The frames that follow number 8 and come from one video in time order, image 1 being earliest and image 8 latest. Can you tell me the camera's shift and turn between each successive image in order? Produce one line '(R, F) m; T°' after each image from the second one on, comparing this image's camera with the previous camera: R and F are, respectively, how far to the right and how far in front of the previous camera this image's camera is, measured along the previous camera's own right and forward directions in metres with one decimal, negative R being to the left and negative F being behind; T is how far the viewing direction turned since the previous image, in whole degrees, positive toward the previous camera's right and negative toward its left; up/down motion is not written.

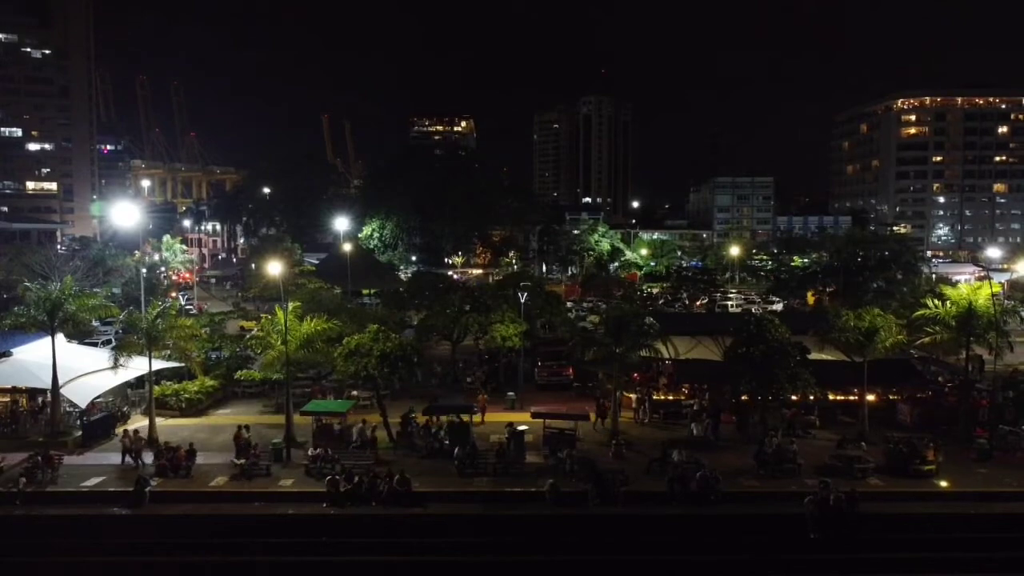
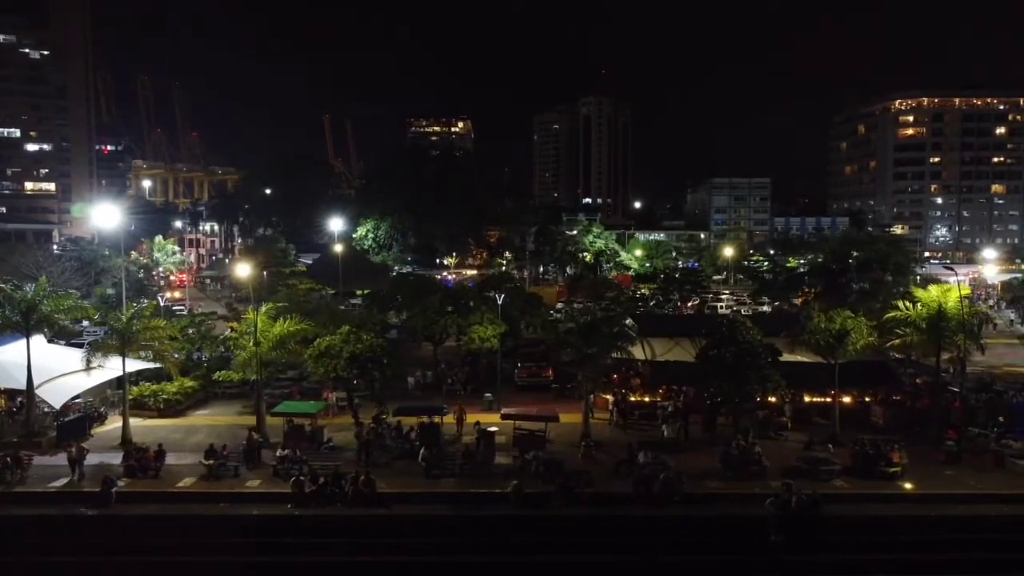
(+1.0, -0.1) m; 0°
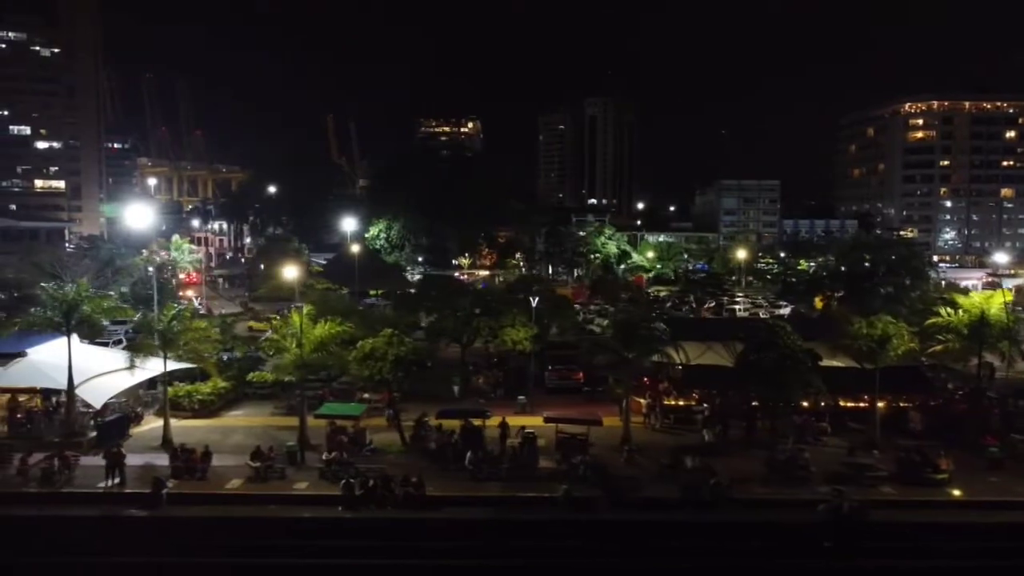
(-1.3, 0.0) m; 0°
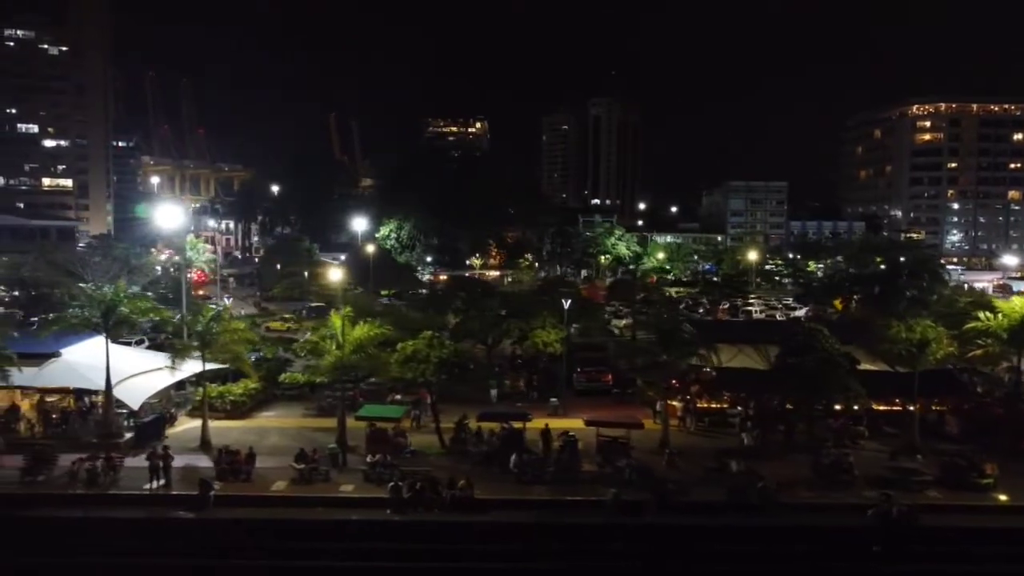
(-1.2, 0.0) m; 0°
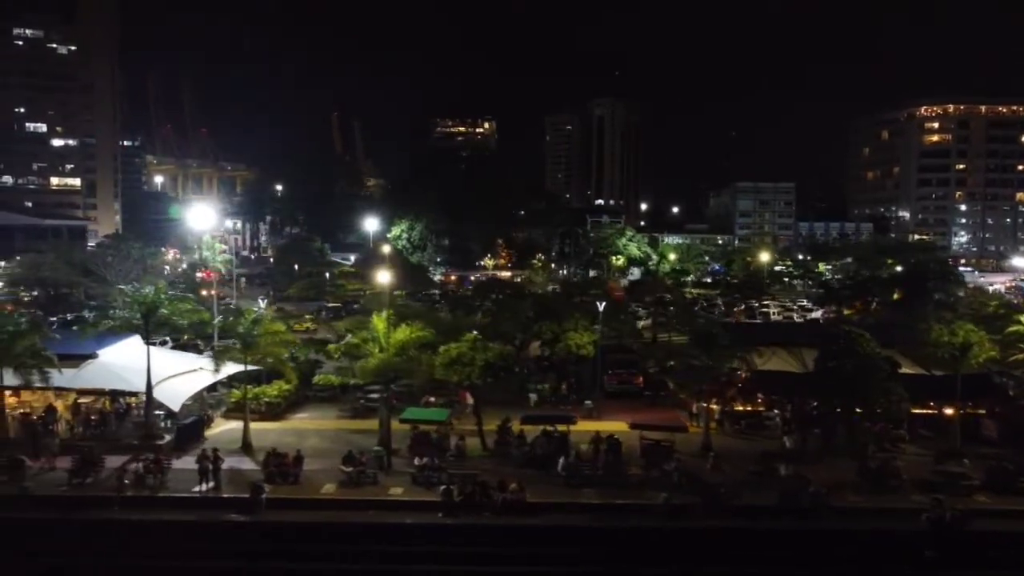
(-1.3, 0.0) m; 0°
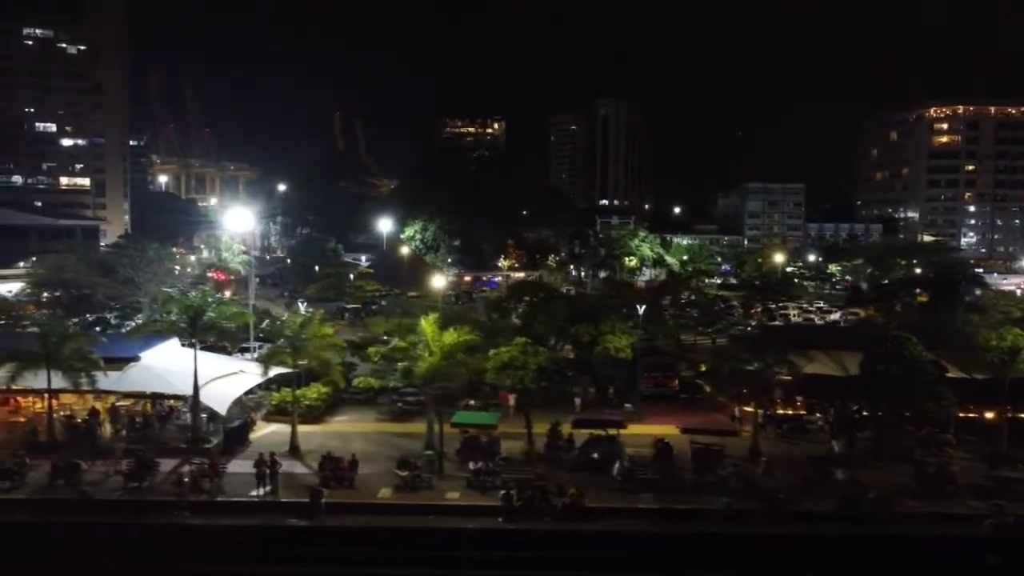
(-1.5, 0.0) m; 0°
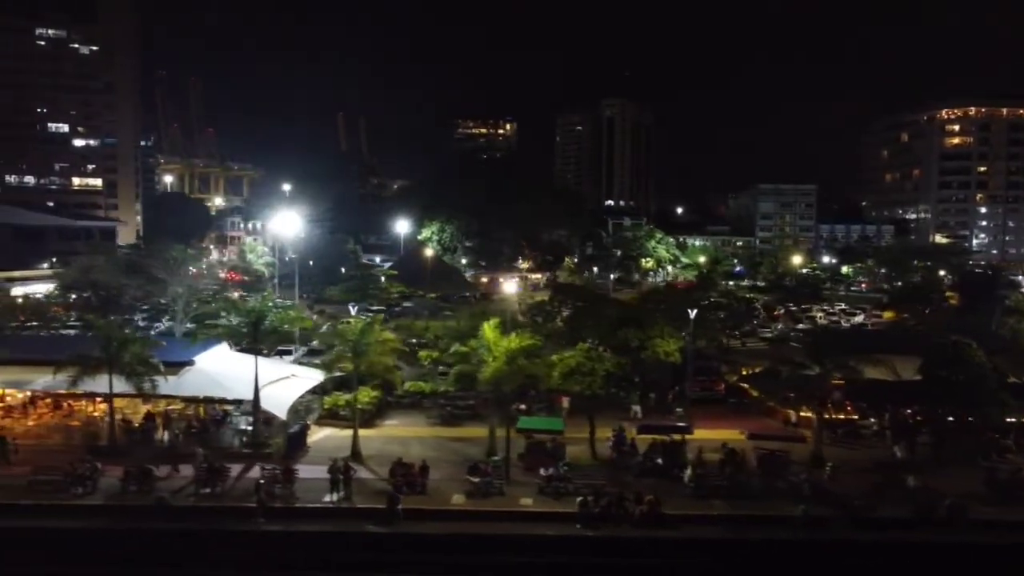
(-1.9, 0.0) m; 0°
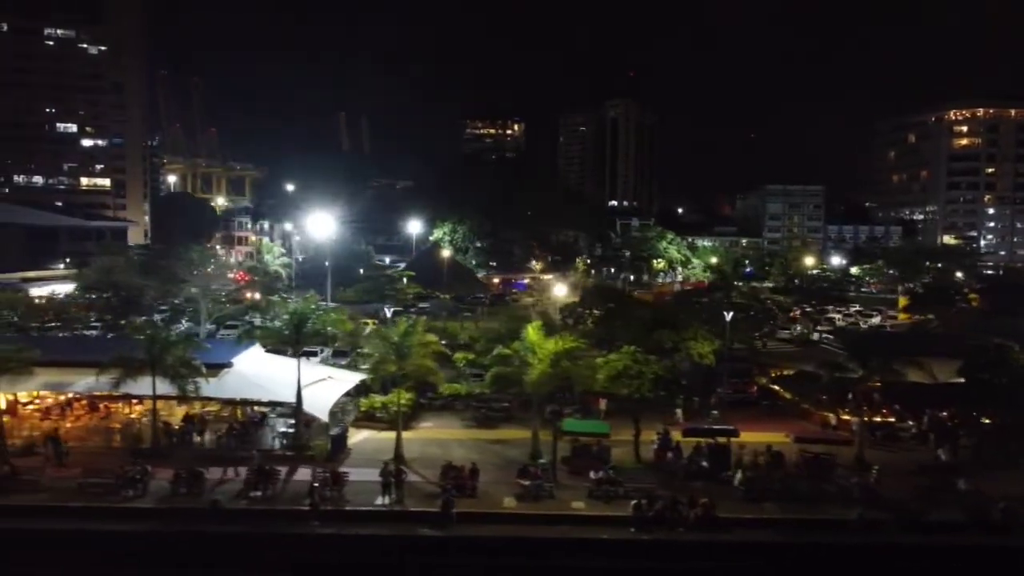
(-1.4, 0.0) m; 0°
